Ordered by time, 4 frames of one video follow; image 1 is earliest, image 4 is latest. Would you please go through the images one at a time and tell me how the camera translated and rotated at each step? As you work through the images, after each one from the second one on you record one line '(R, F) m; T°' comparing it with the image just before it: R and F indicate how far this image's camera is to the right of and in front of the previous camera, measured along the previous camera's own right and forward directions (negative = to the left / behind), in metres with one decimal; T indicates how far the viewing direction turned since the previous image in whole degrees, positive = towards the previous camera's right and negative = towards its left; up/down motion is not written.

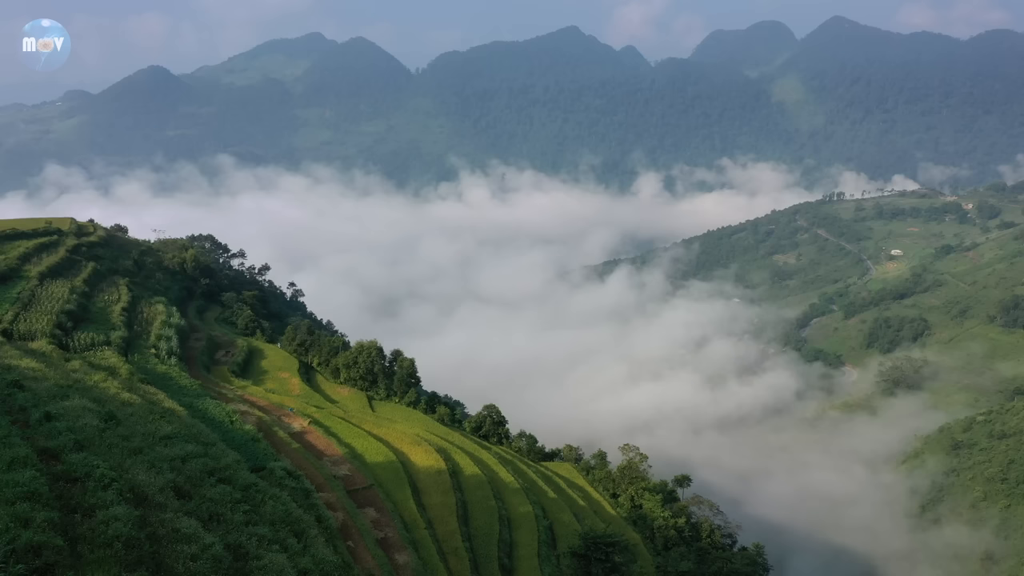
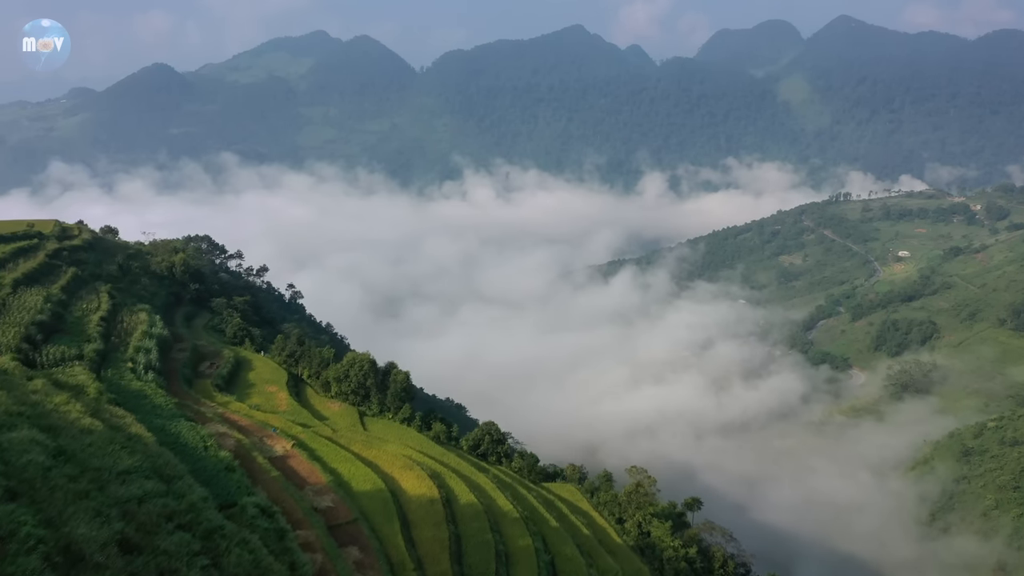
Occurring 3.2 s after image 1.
(+0.1, +1.1) m; 0°
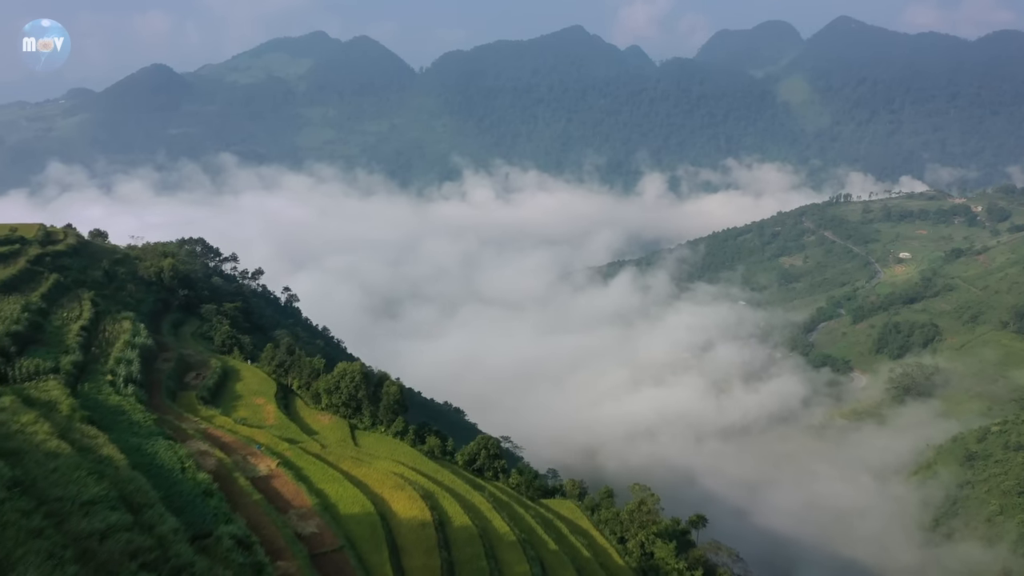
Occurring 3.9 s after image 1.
(+0.1, +0.7) m; 0°
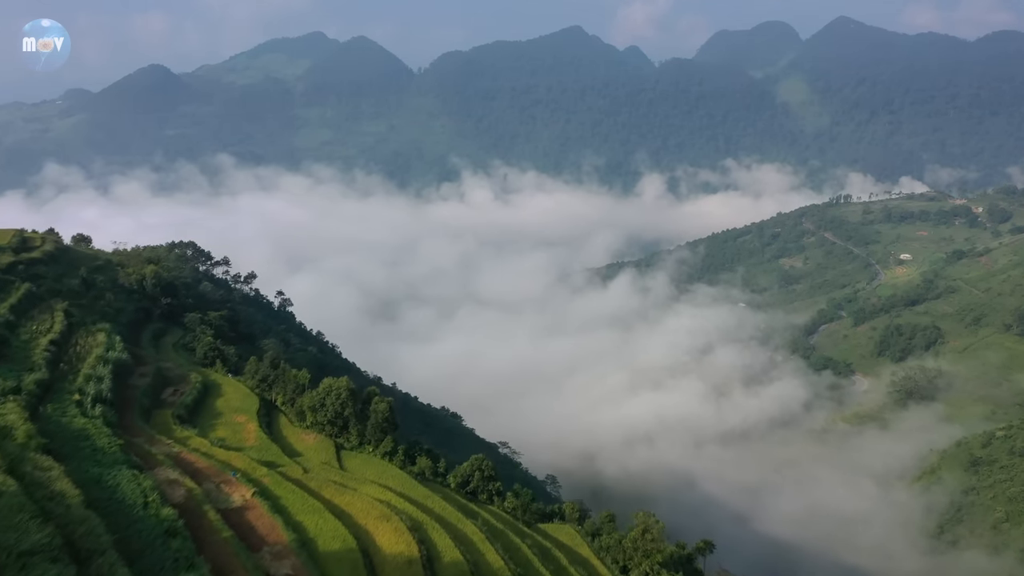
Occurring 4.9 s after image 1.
(+0.1, +1.0) m; 0°
